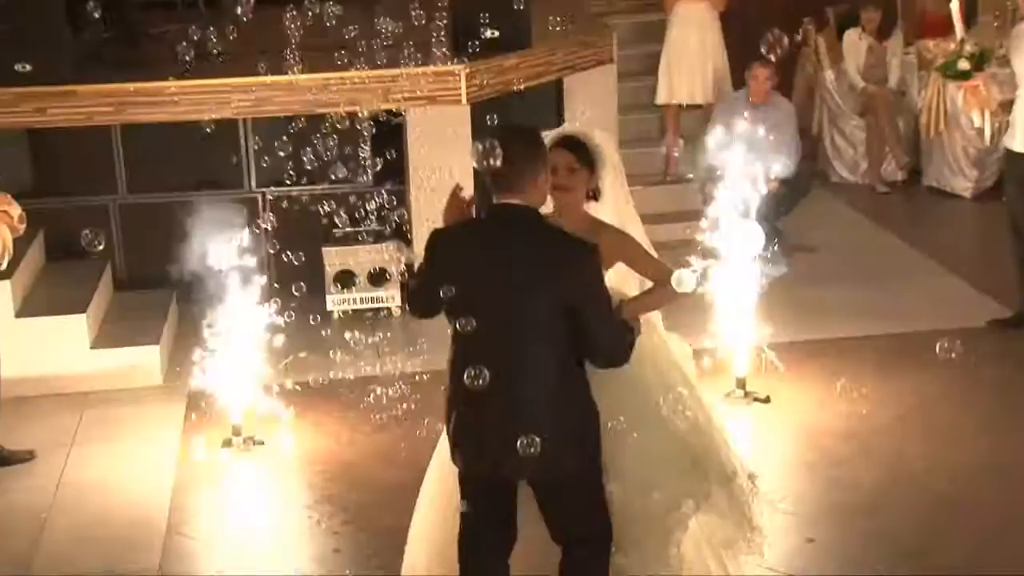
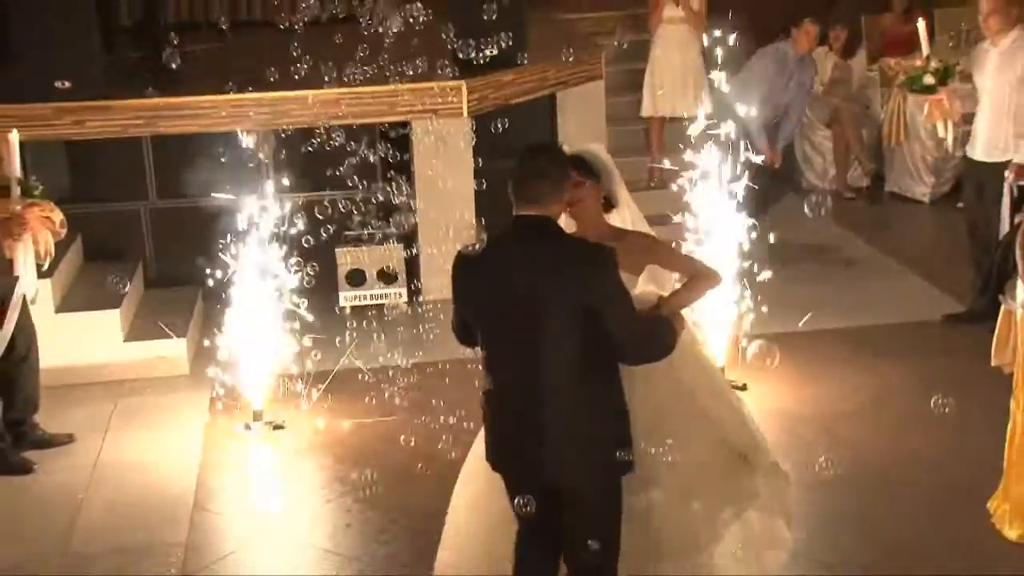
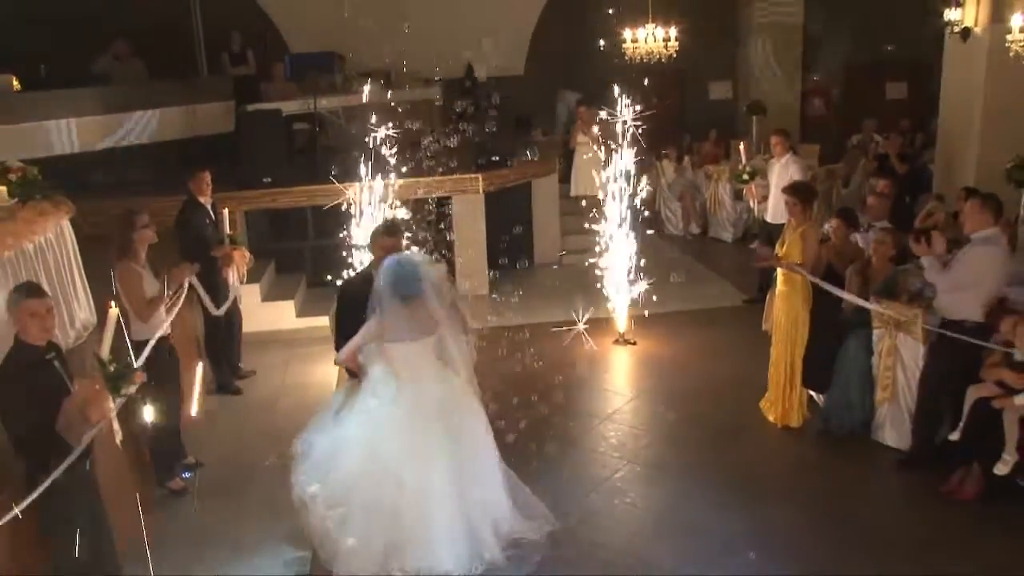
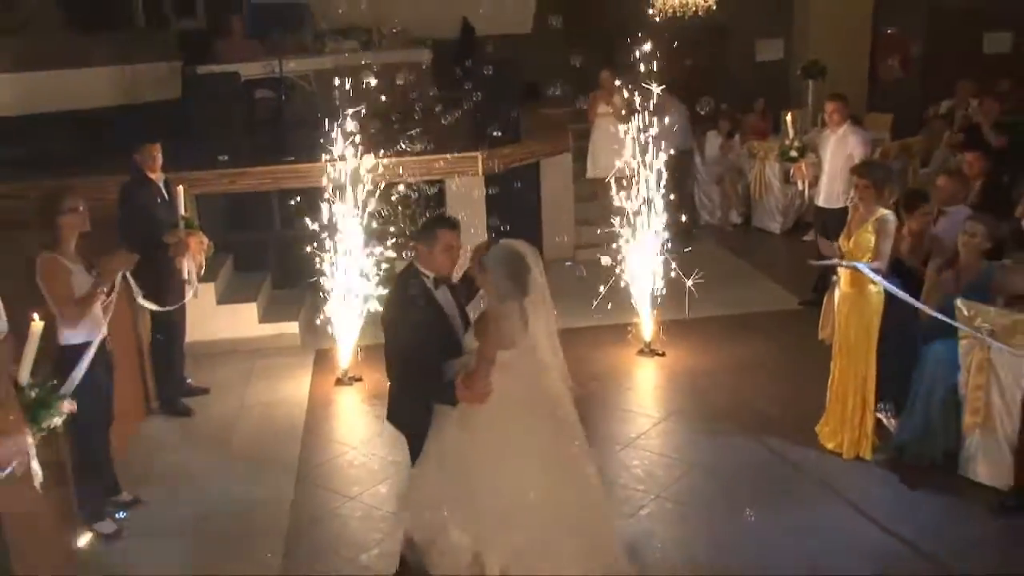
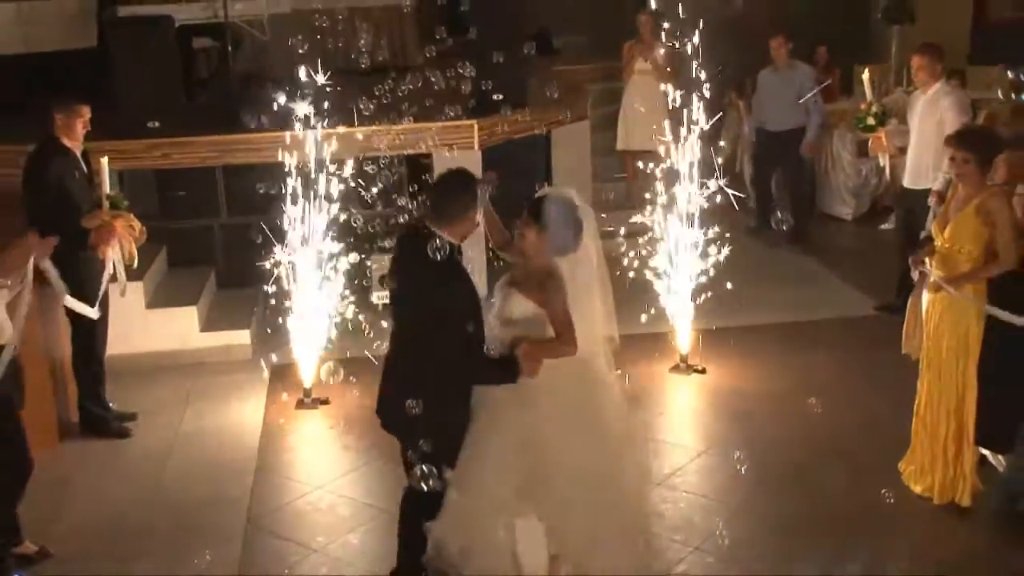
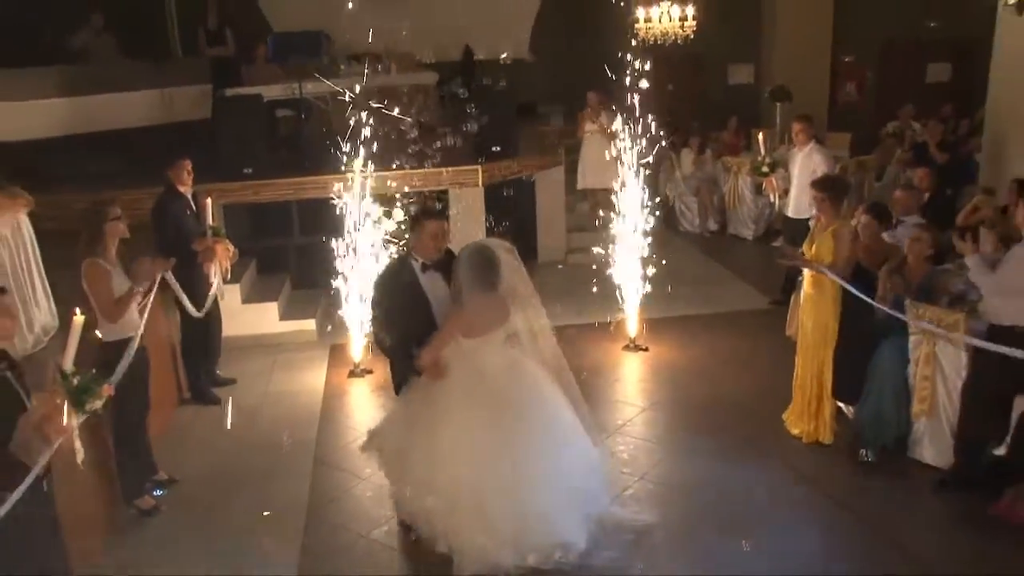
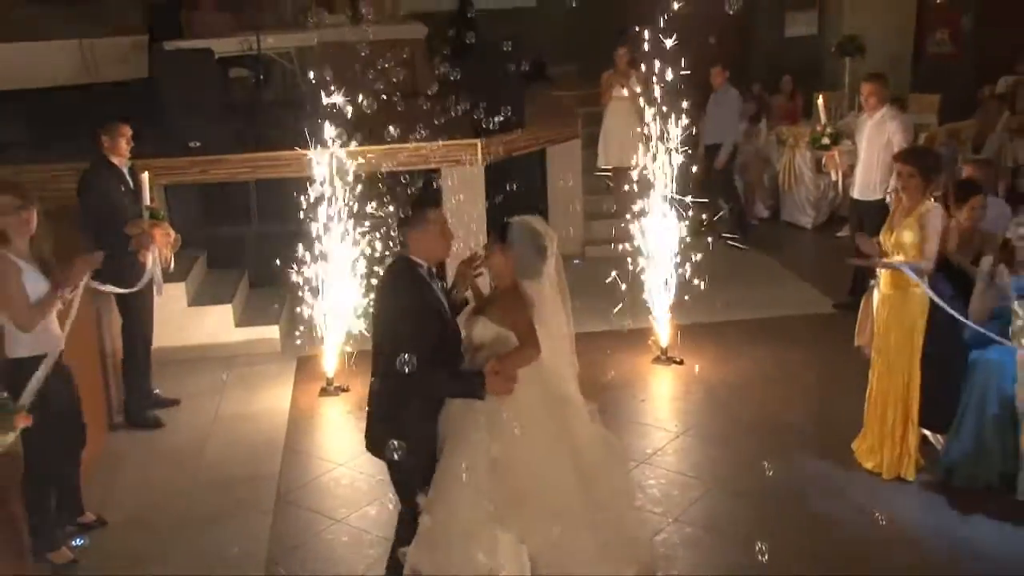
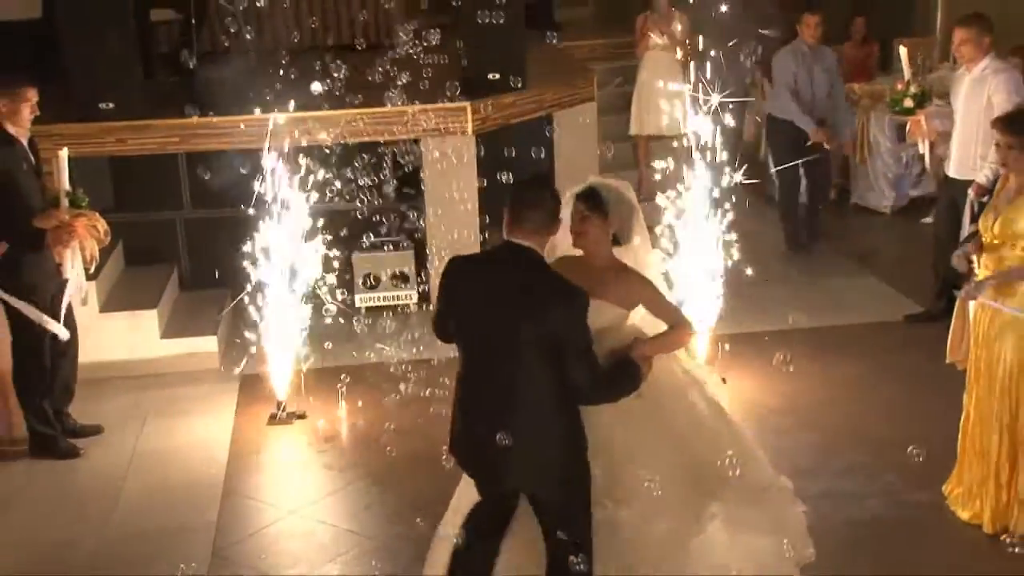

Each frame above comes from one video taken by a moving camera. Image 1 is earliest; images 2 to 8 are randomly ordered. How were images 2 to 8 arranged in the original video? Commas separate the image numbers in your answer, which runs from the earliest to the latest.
2, 8, 5, 7, 4, 6, 3
